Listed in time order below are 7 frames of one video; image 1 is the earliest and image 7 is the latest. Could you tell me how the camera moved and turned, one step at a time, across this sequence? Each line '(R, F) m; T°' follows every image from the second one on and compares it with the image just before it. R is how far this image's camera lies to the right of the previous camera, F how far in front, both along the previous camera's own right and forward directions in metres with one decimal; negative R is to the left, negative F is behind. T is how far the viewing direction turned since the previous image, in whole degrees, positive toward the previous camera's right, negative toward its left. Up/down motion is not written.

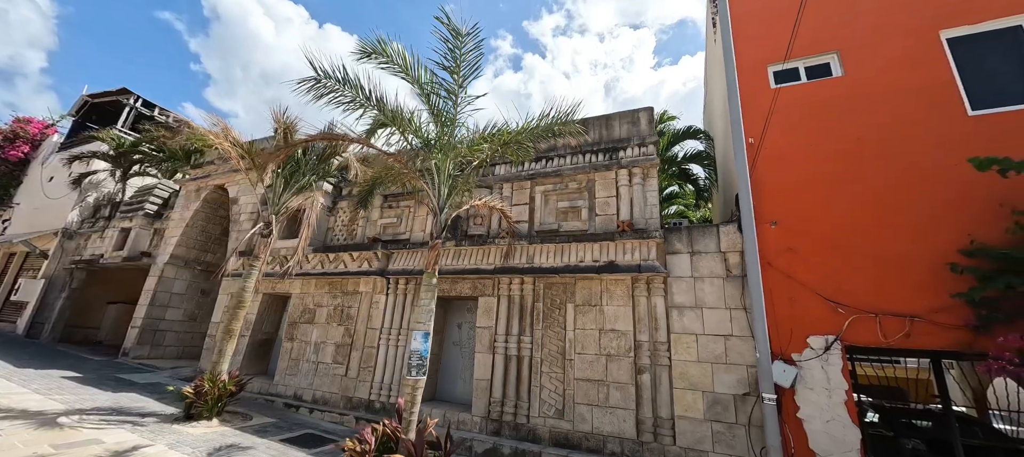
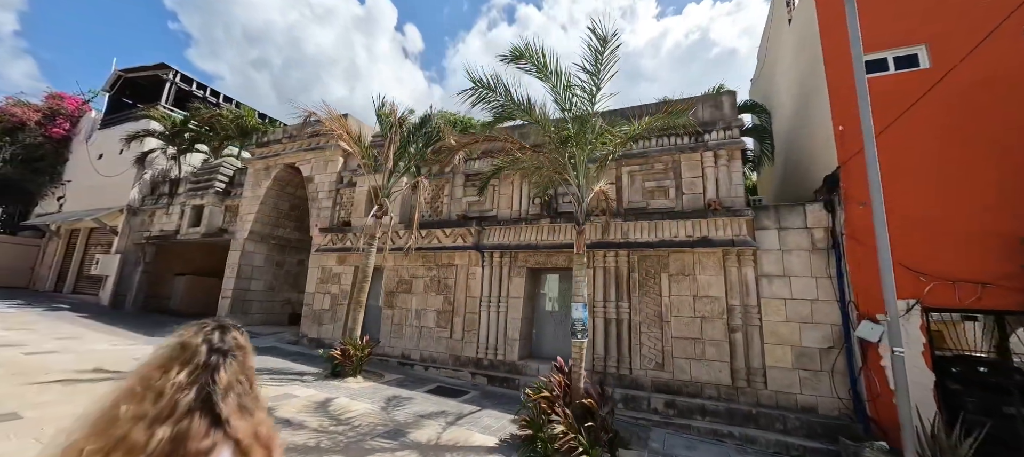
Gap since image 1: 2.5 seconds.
(-1.9, -0.7) m; 0°
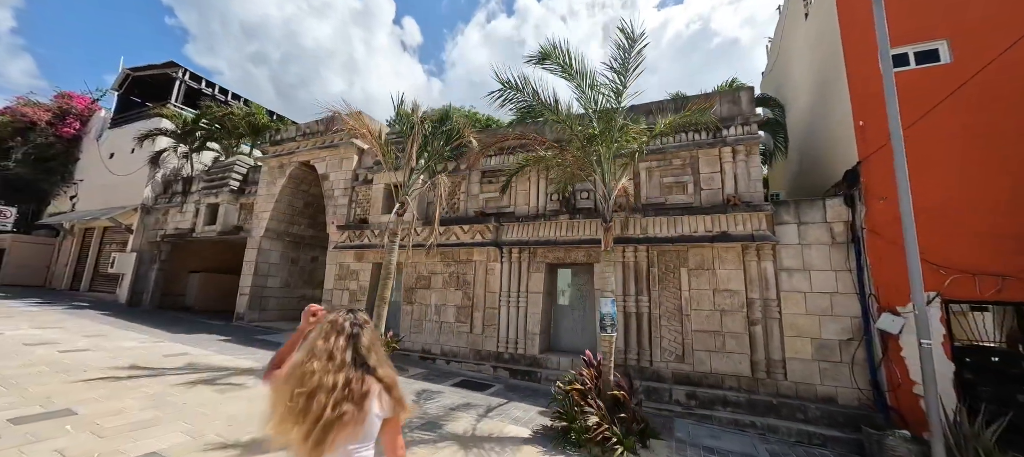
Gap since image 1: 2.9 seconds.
(-0.4, -0.1) m; 0°
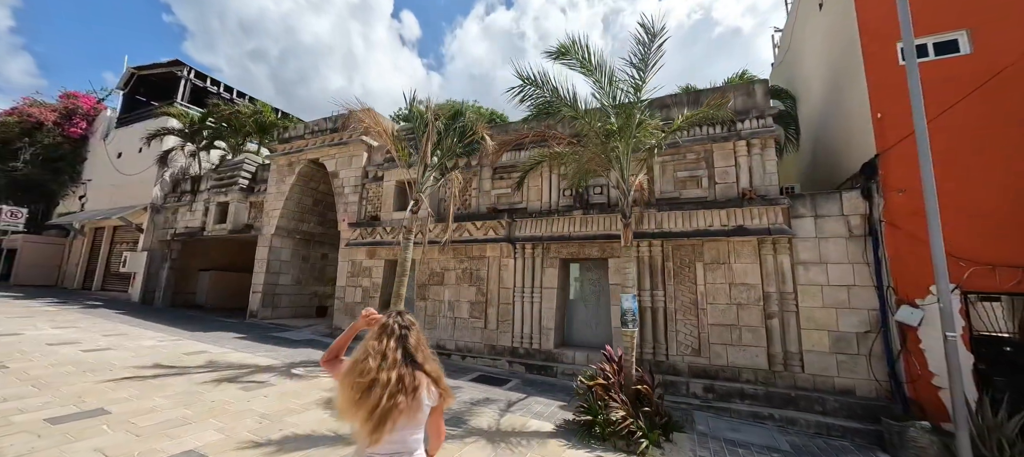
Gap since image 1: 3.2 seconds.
(-0.3, 0.0) m; 0°
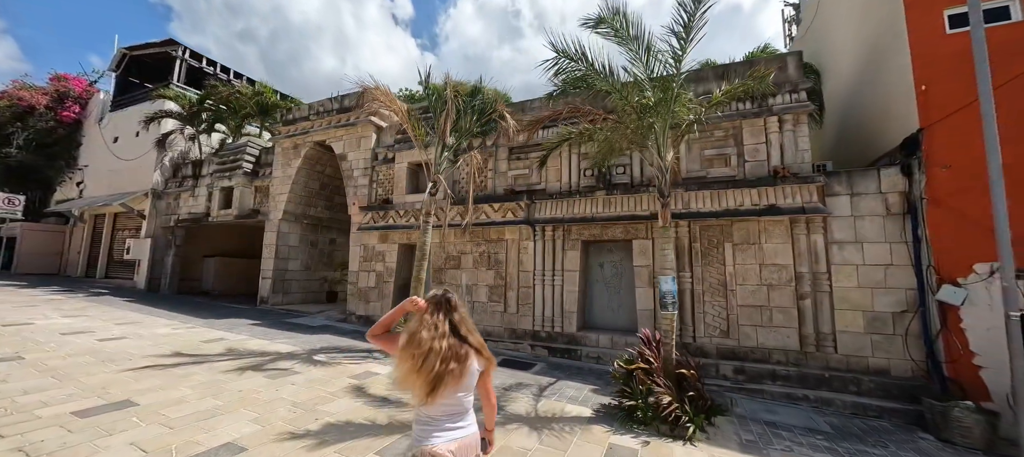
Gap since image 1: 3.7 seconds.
(-0.5, +0.2) m; 0°
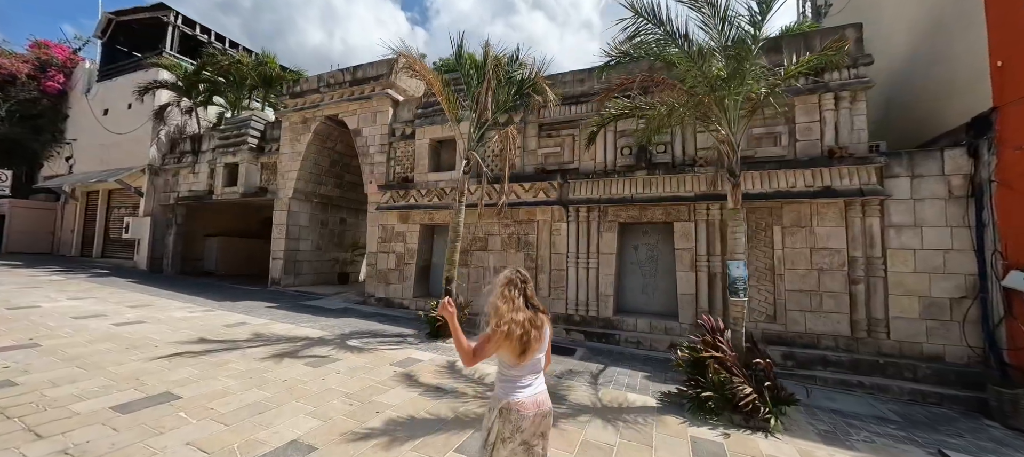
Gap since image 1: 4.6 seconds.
(-0.9, +0.4) m; +1°
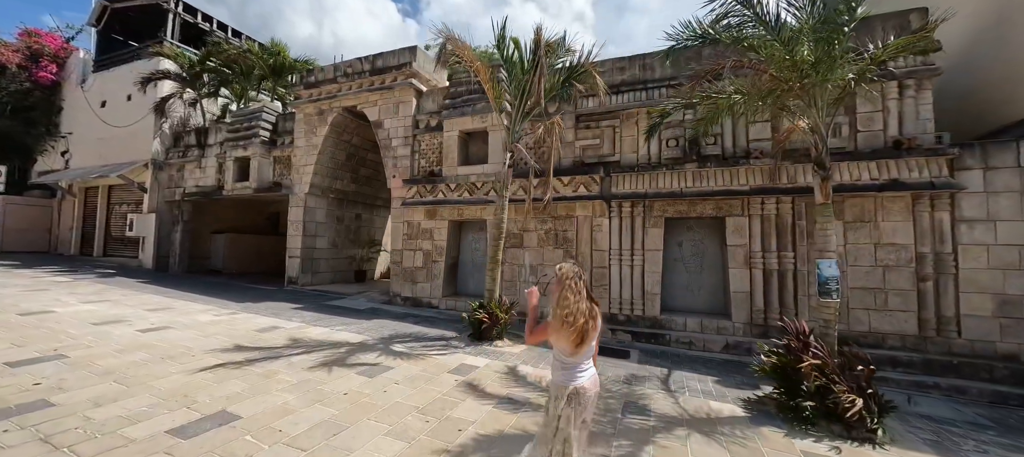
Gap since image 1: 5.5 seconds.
(-1.0, +0.4) m; +1°
